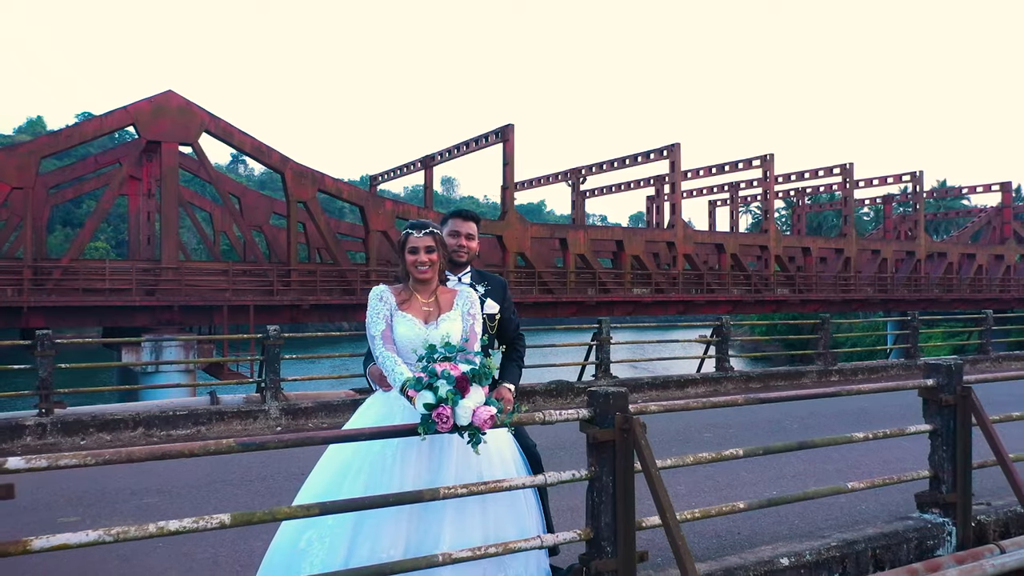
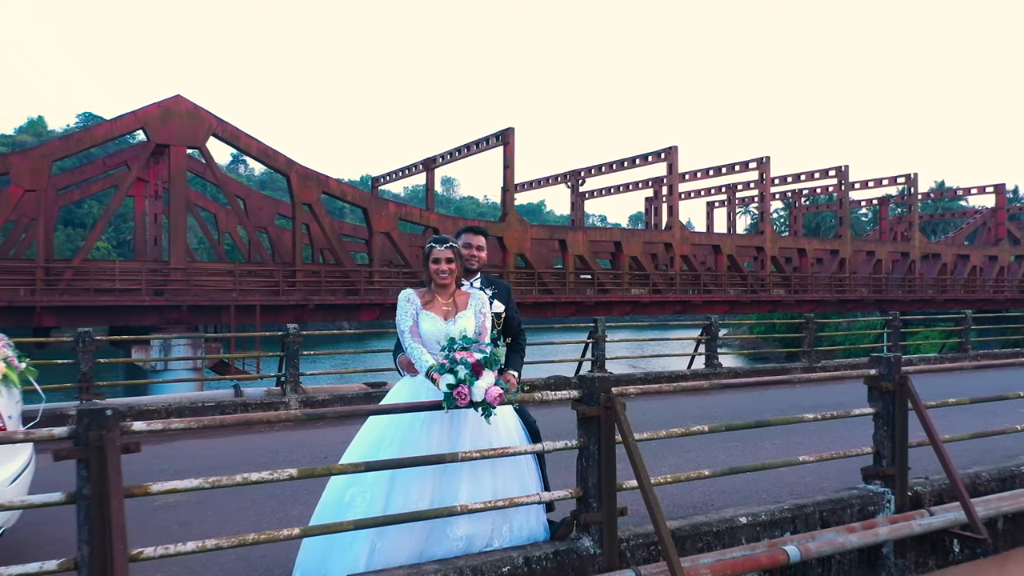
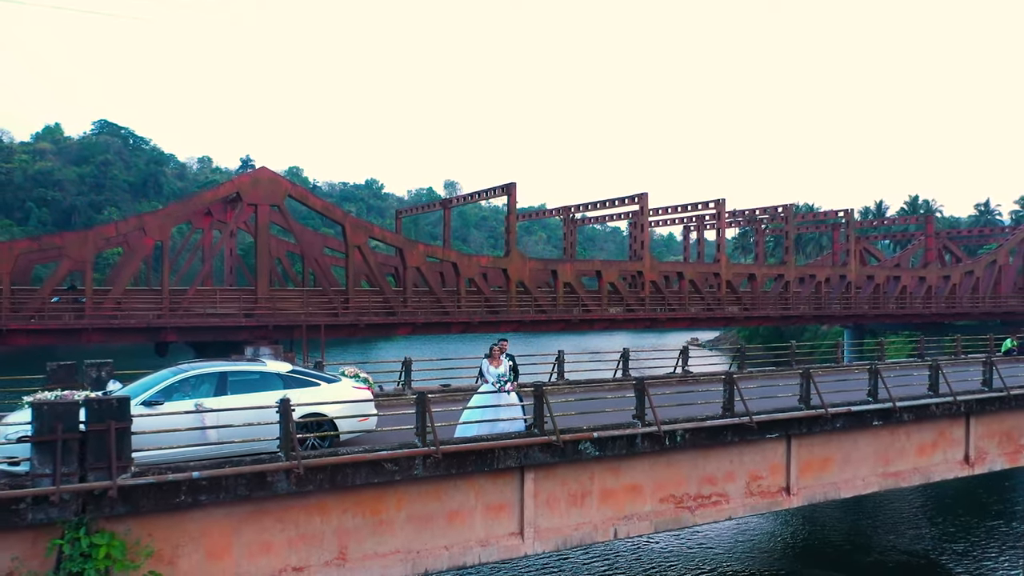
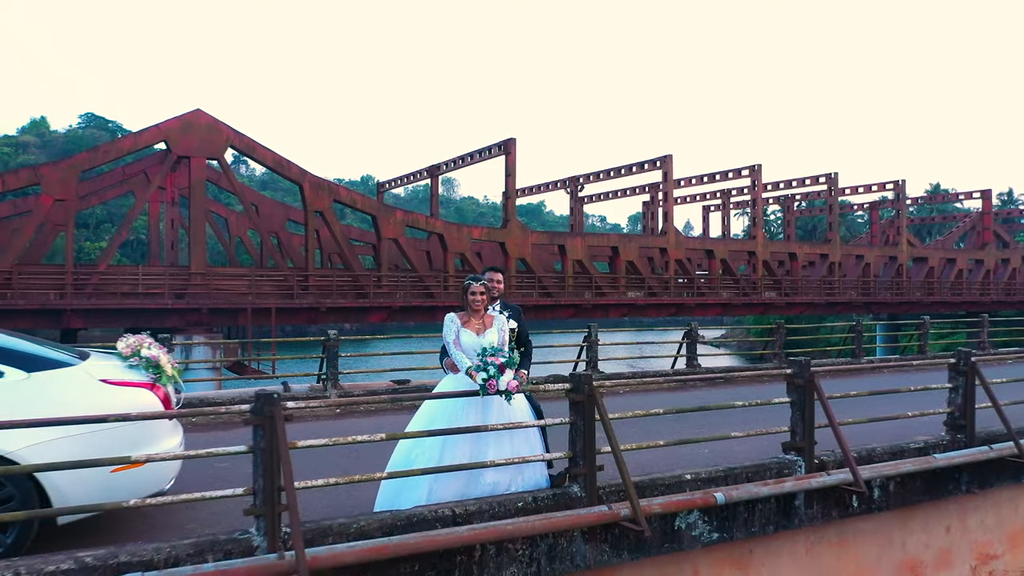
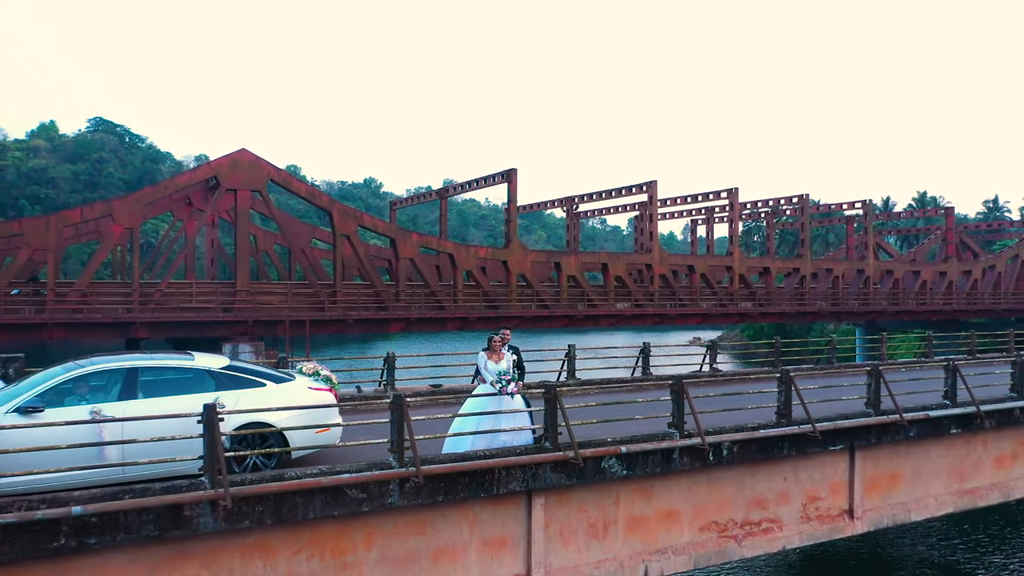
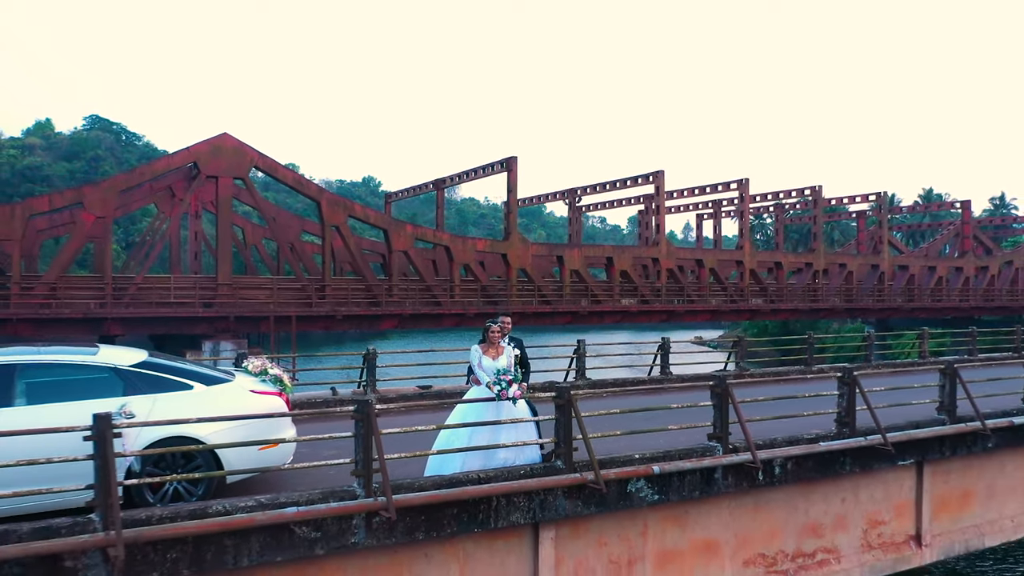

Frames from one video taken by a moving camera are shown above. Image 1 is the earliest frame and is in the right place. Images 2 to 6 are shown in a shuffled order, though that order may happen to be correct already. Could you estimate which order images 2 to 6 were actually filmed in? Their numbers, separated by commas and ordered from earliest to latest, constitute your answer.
2, 4, 6, 5, 3
